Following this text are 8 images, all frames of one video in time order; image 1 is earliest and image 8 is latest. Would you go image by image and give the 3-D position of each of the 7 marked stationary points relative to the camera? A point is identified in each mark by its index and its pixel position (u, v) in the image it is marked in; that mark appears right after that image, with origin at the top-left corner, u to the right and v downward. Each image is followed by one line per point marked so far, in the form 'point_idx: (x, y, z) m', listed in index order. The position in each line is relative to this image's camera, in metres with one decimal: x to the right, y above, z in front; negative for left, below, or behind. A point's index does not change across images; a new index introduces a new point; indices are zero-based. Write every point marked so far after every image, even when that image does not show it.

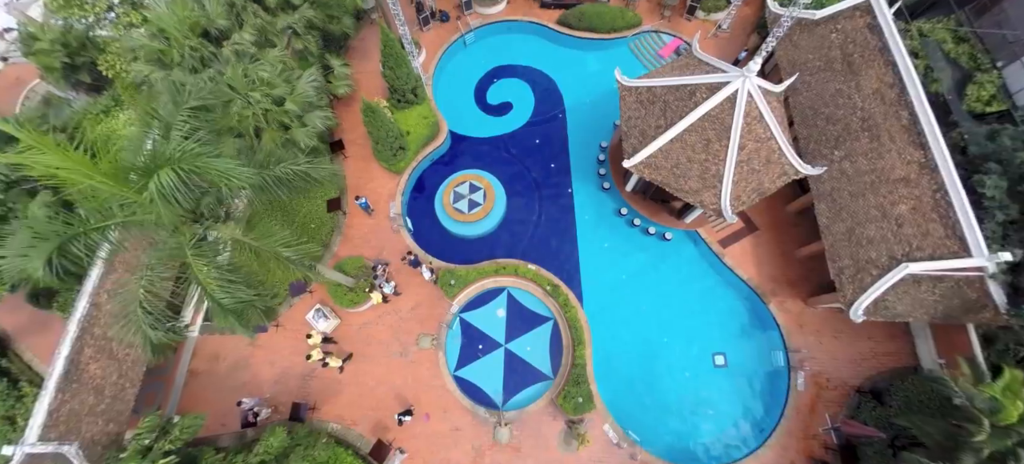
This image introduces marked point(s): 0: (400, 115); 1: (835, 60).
0: (-6.2, +6.2, +19.0) m
1: (+14.9, +7.7, +16.1) m
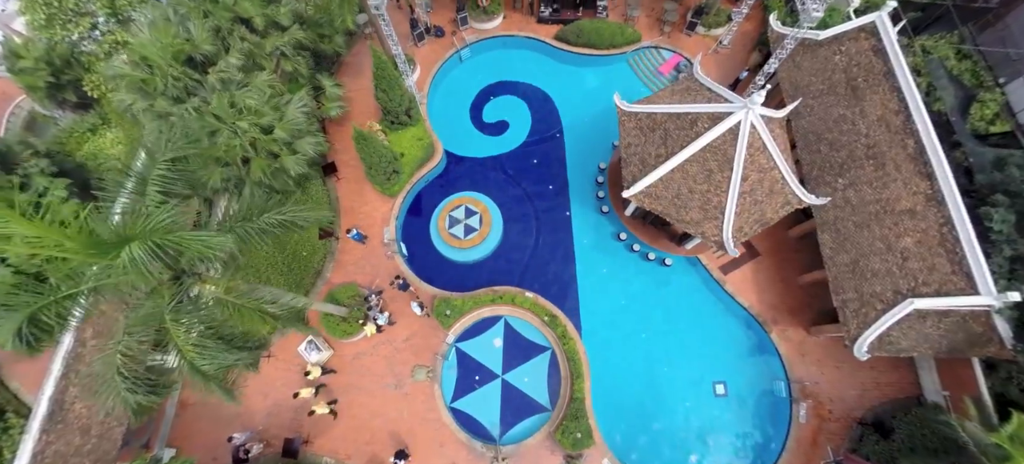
0: (-6.3, +4.9, +18.5) m
1: (+14.7, +6.5, +15.7) m
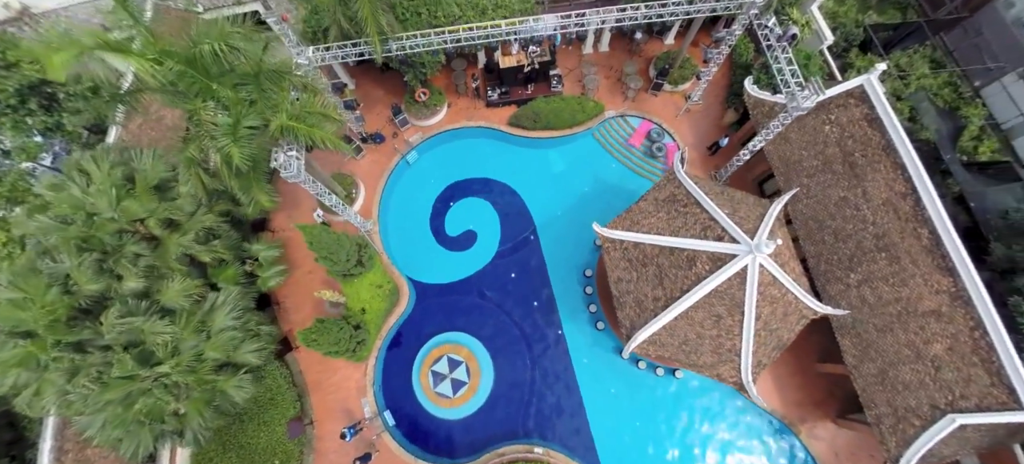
0: (-7.5, -2.6, +16.2) m
1: (+13.0, +2.9, +14.1) m
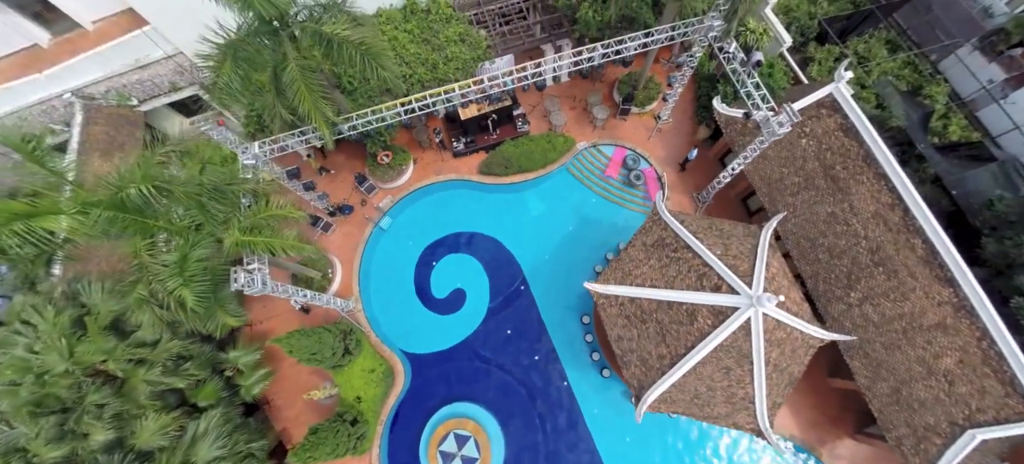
0: (-7.5, -6.4, +15.4) m
1: (+11.9, +2.2, +13.7) m
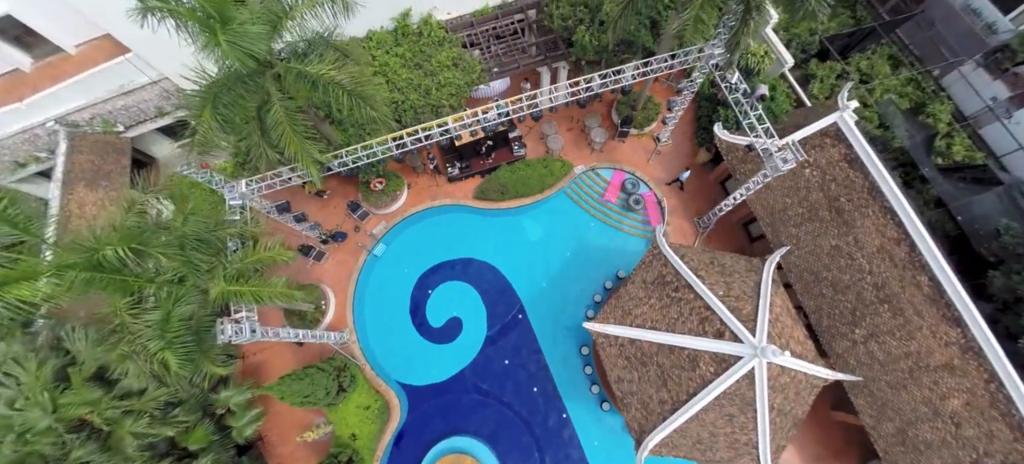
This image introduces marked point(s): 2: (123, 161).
0: (-7.6, -7.8, +15.1) m
1: (+11.7, +1.0, +13.4) m
2: (-20.0, +3.6, +18.0) m
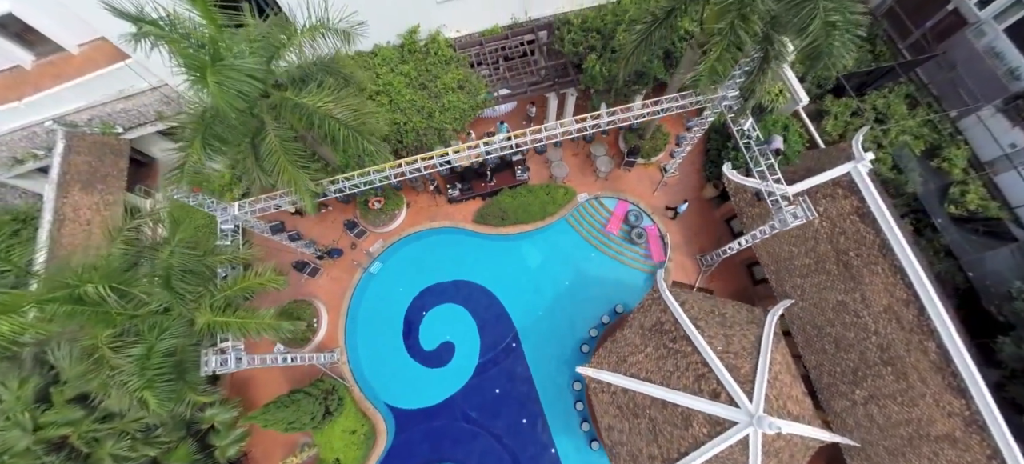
0: (-8.1, -8.7, +14.9) m
1: (+11.7, -1.0, +13.0) m
2: (-19.8, +3.5, +17.8) m
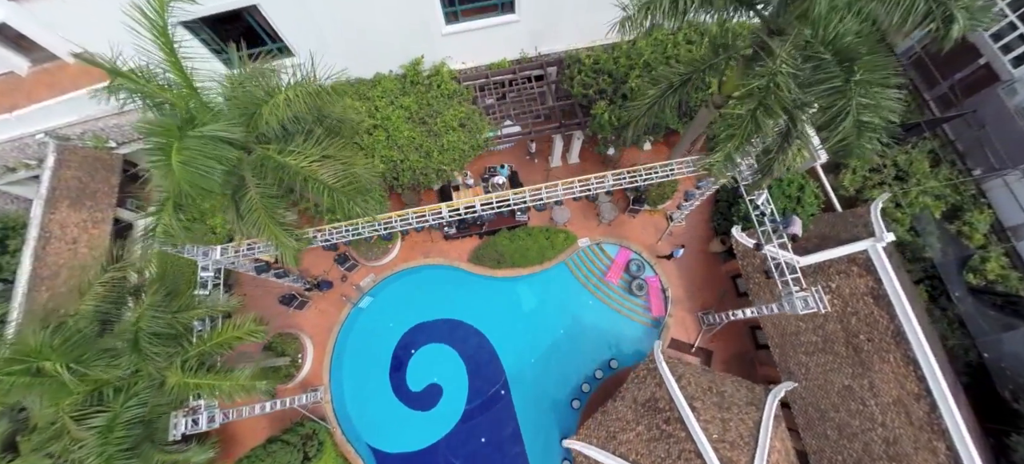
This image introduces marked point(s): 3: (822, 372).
0: (-8.8, -10.2, +14.6) m
1: (+11.3, -3.8, +12.3) m
2: (-19.8, +2.6, +17.3) m
3: (+11.0, -4.9, +12.4) m
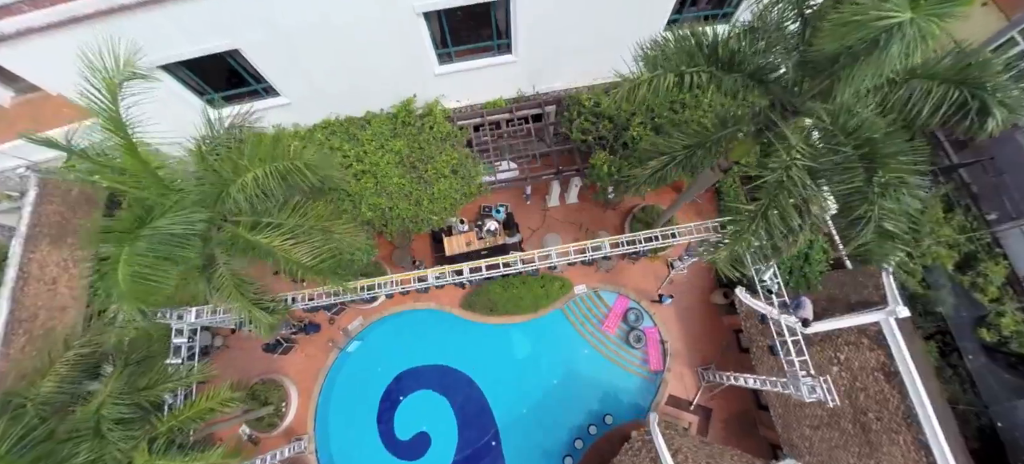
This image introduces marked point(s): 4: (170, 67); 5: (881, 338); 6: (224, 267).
0: (-9.3, -12.1, +14.1) m
1: (+11.0, -6.1, +11.6) m
2: (-20.0, +0.9, +16.8) m
3: (+10.6, -7.2, +11.8) m
4: (-11.5, +5.5, +11.8) m
5: (+12.0, -3.4, +11.3) m
6: (-7.2, -1.0, +8.8) m
